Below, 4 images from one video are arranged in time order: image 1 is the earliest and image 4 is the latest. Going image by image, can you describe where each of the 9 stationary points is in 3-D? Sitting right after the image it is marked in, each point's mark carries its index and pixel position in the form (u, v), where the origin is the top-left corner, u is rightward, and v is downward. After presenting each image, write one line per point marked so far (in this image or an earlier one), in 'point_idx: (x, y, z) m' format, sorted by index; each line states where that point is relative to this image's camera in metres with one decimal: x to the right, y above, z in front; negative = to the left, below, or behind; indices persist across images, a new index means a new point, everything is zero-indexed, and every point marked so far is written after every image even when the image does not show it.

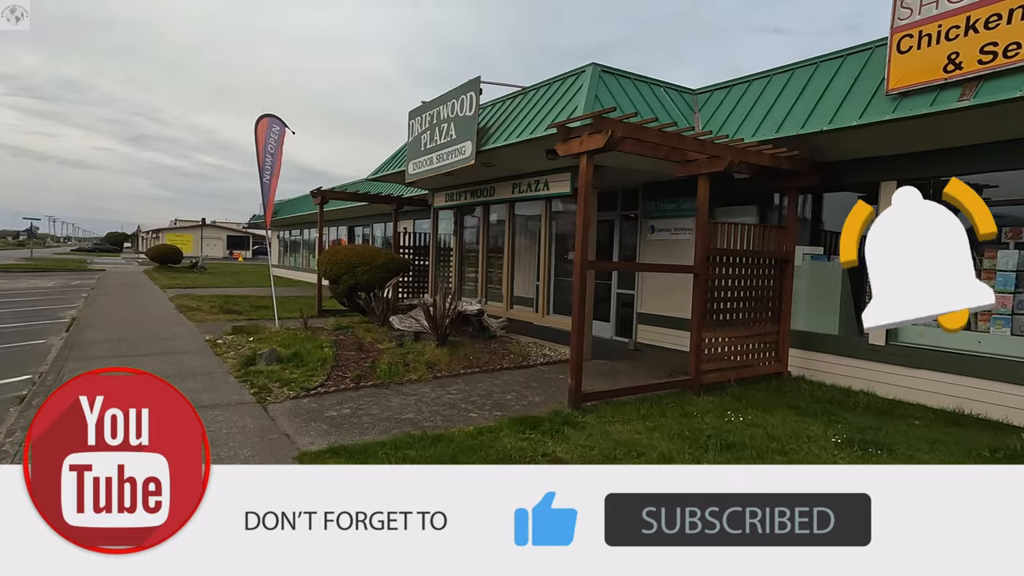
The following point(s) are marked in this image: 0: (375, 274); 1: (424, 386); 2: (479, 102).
0: (-2.7, +0.3, +10.3) m
1: (-1.2, -1.3, +6.8) m
2: (-0.6, +3.2, +8.7) m
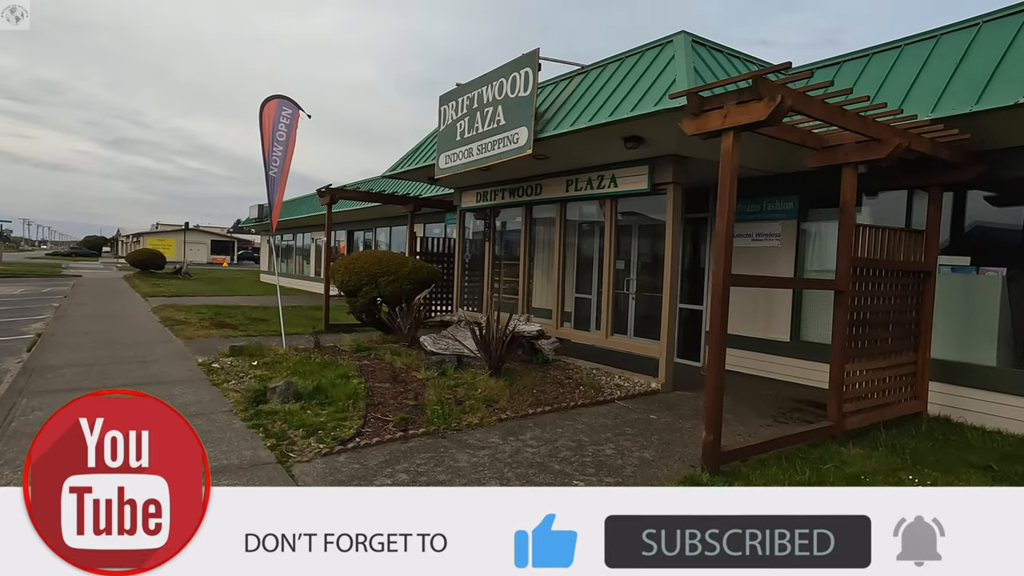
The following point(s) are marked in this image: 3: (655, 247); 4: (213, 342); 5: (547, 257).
0: (-1.9, 0.0, +8.7) m
1: (-0.2, -1.5, +5.3) m
2: (+0.3, +3.0, +7.3) m
3: (+2.3, +0.7, +8.3) m
4: (-5.9, -1.1, +10.0) m
5: (+0.7, +0.6, +9.5) m
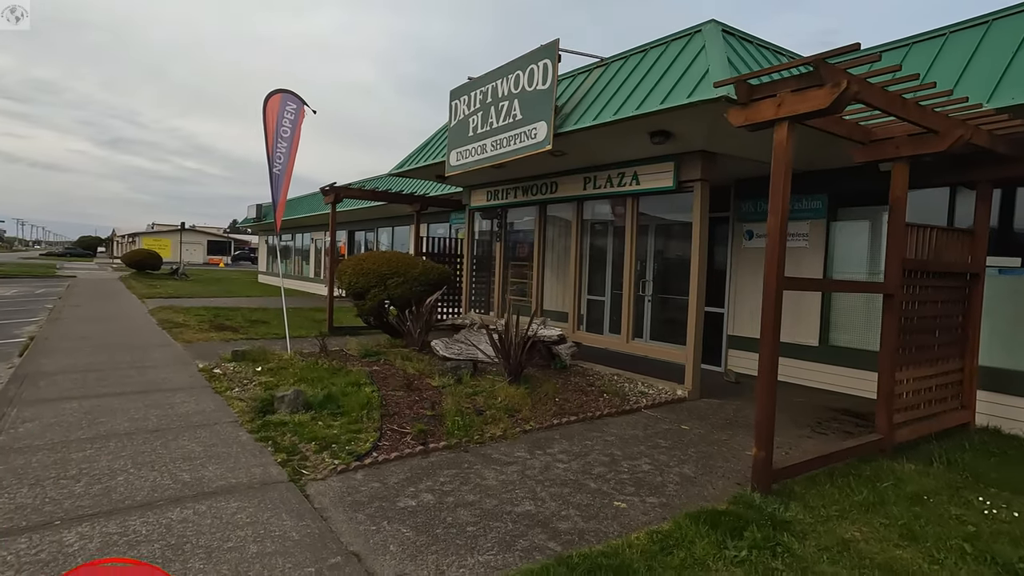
0: (-1.6, 0.0, +8.4) m
1: (0.0, -1.5, +4.9) m
2: (+0.6, +3.0, +6.9) m
3: (+2.6, +0.6, +8.0) m
4: (-5.7, -1.1, +9.6) m
5: (+0.9, +0.6, +9.1) m
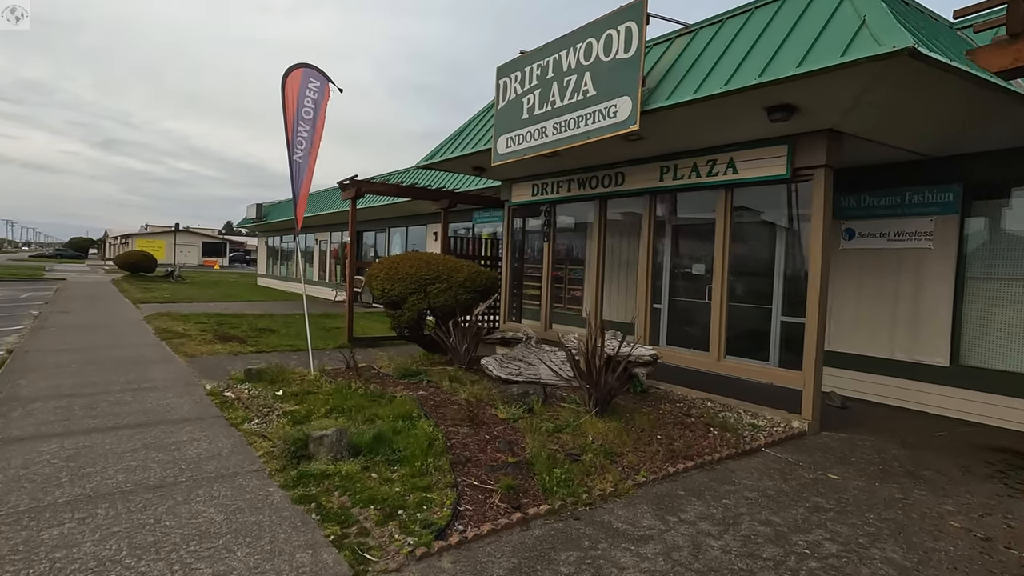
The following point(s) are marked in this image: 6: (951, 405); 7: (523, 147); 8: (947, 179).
0: (-0.8, -0.1, +7.1) m
1: (+0.9, -1.6, +3.7) m
2: (+1.5, +2.9, +5.8) m
3: (+3.5, +0.5, +6.8) m
4: (-4.8, -1.2, +8.3) m
5: (+1.8, +0.5, +7.9) m
6: (+5.4, -1.4, +6.2) m
7: (+0.2, +2.0, +7.3) m
8: (+5.3, +1.3, +6.2) m
